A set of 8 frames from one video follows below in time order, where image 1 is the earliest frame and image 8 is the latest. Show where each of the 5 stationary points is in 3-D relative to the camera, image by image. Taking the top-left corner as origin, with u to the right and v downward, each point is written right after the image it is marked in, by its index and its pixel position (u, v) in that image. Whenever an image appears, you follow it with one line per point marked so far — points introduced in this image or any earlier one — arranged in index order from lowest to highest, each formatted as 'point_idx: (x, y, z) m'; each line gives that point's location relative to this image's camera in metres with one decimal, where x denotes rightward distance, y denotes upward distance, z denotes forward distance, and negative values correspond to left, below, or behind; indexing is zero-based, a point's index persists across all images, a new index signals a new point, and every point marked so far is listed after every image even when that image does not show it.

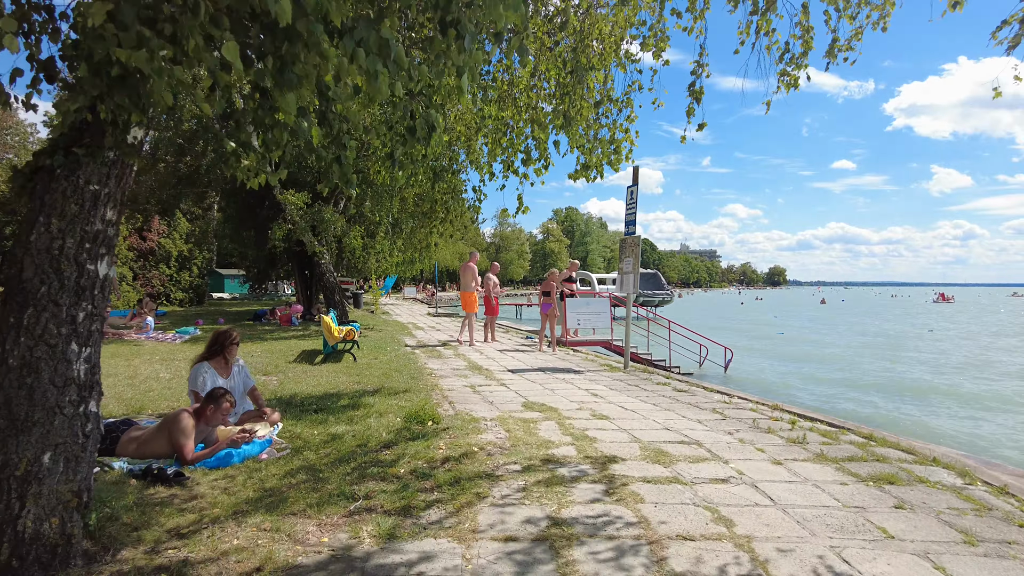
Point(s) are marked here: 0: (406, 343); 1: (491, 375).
0: (-2.1, -1.1, +13.2) m
1: (-0.3, -1.2, +9.0) m
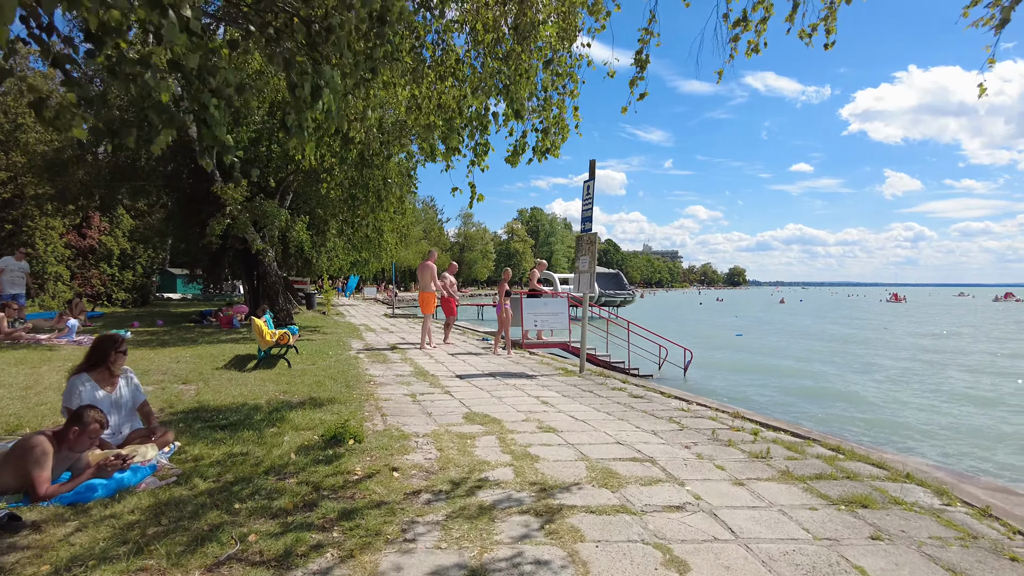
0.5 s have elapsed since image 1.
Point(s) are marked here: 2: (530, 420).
0: (-3.0, -1.1, +12.5) m
1: (-1.0, -1.2, +8.4) m
2: (+0.2, -1.2, +5.9) m
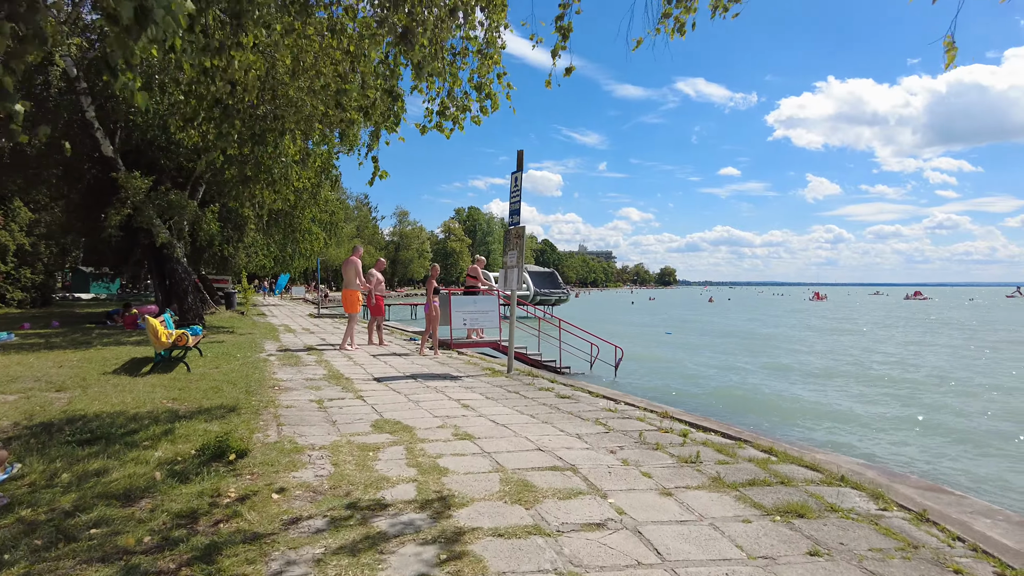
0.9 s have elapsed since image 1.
0: (-4.4, -1.1, +11.6) m
1: (-1.9, -1.2, +7.7) m
2: (-0.6, -1.1, +5.4) m
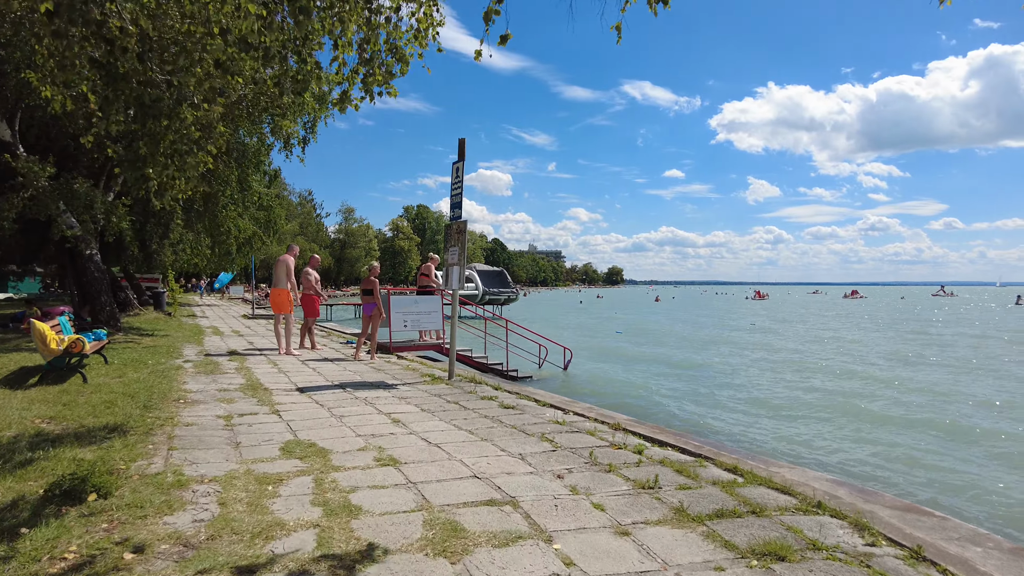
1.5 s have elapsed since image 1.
0: (-5.3, -1.1, +10.6) m
1: (-2.6, -1.2, +6.9) m
2: (-1.0, -1.1, +4.7) m
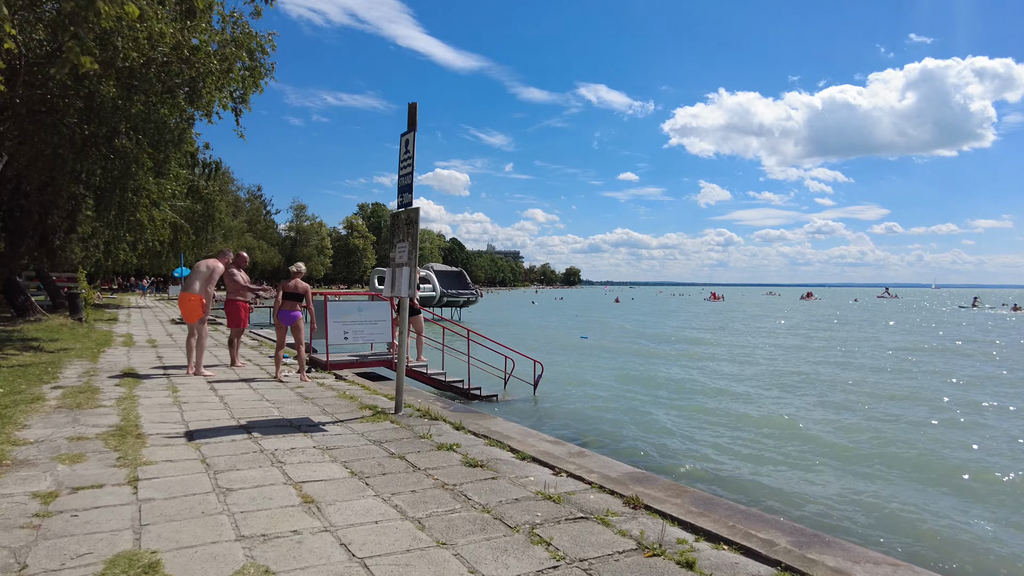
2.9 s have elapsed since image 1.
0: (-5.8, -1.1, +8.4) m
1: (-2.8, -1.2, +4.9) m
2: (-1.1, -1.2, +2.8) m
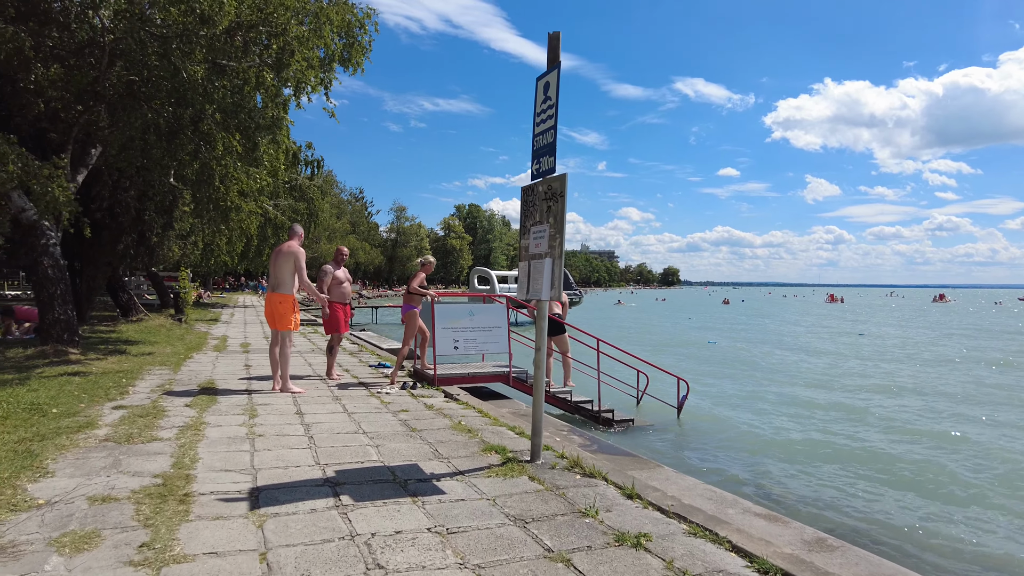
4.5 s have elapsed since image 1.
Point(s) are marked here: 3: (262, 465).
0: (-4.1, -1.1, +7.1) m
1: (-1.7, -1.2, +3.3) m
2: (-0.3, -1.2, +1.0) m
3: (-1.7, -1.2, +4.5) m
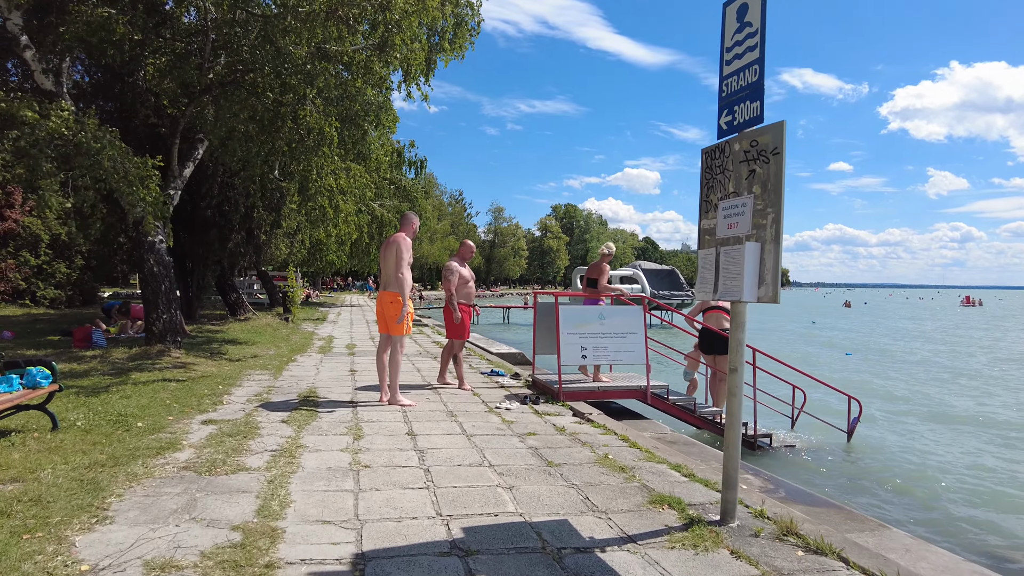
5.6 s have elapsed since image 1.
0: (-2.8, -1.1, +6.4) m
1: (-0.9, -1.2, +2.2) m
2: (+0.1, -1.2, -0.3) m
3: (-0.8, -1.2, +3.5) m
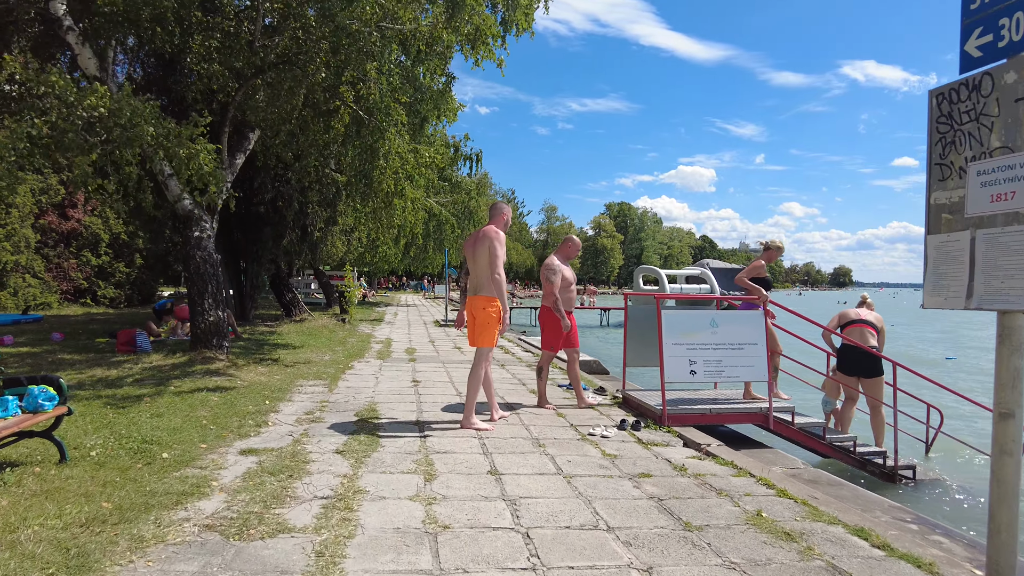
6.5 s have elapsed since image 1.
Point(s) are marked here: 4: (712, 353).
0: (-2.0, -1.1, +5.5) m
1: (-0.4, -1.2, +1.1) m
2: (+0.4, -1.2, -1.4) m
3: (-0.2, -1.2, +2.4) m
4: (+1.8, -0.6, +5.9) m
